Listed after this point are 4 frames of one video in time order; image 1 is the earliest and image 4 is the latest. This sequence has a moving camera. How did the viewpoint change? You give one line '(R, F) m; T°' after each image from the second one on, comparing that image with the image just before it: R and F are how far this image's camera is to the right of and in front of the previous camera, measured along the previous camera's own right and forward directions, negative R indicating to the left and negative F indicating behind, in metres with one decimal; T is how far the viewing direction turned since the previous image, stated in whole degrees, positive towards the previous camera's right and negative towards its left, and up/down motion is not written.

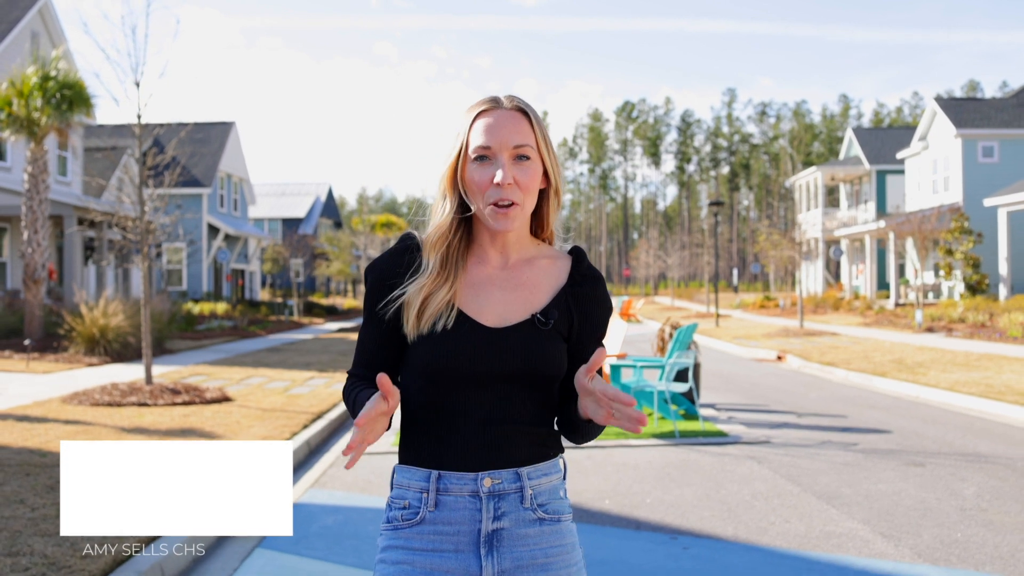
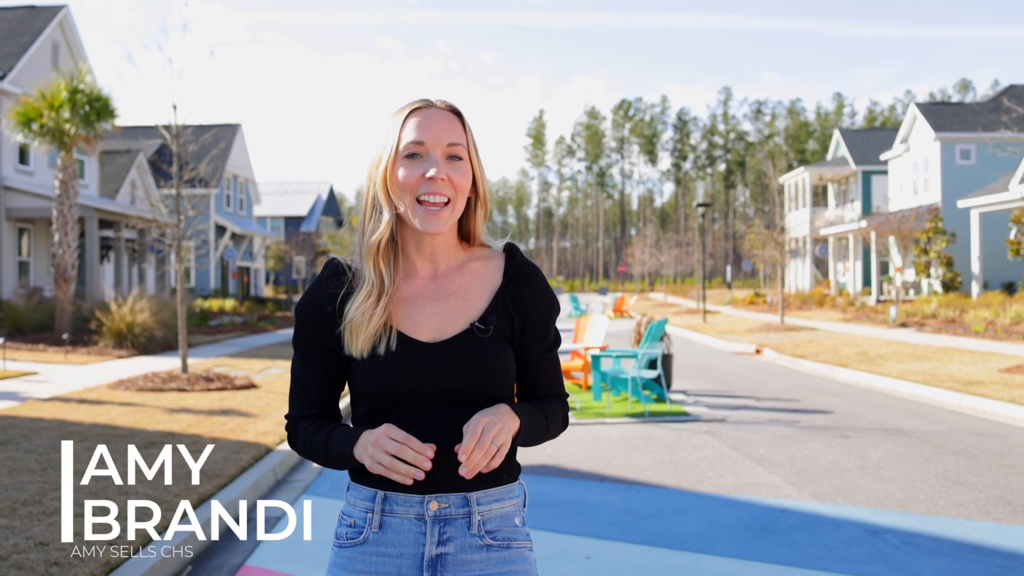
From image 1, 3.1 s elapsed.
(+0.1, -1.7) m; 0°
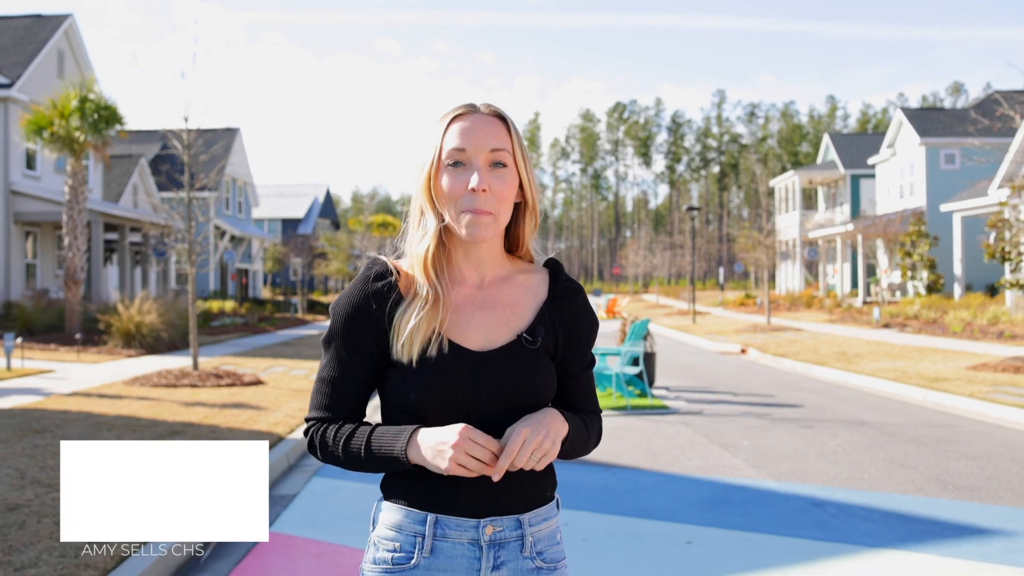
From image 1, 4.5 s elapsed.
(+0.1, -0.9) m; 0°
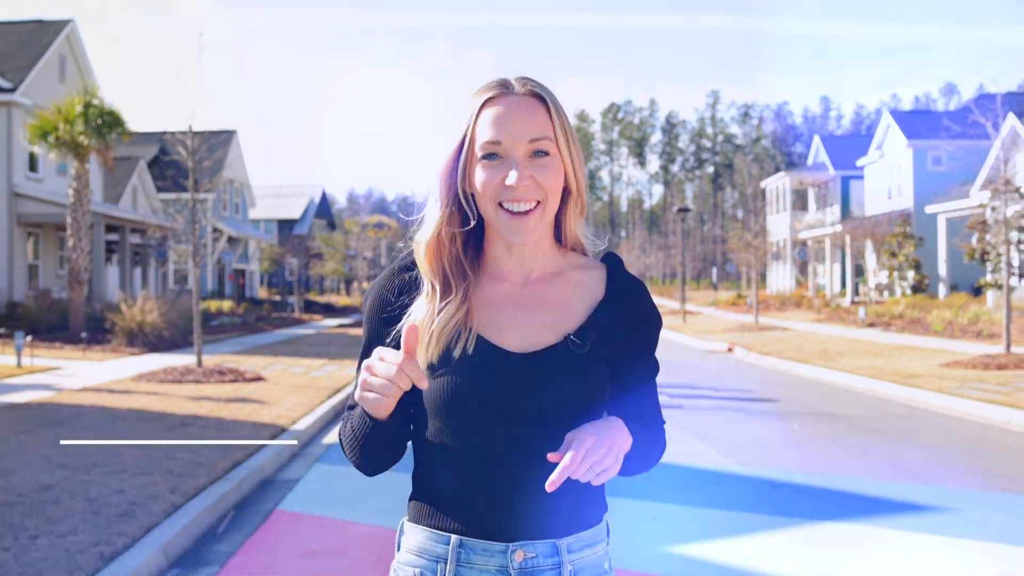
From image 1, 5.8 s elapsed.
(+0.1, -0.7) m; 0°
